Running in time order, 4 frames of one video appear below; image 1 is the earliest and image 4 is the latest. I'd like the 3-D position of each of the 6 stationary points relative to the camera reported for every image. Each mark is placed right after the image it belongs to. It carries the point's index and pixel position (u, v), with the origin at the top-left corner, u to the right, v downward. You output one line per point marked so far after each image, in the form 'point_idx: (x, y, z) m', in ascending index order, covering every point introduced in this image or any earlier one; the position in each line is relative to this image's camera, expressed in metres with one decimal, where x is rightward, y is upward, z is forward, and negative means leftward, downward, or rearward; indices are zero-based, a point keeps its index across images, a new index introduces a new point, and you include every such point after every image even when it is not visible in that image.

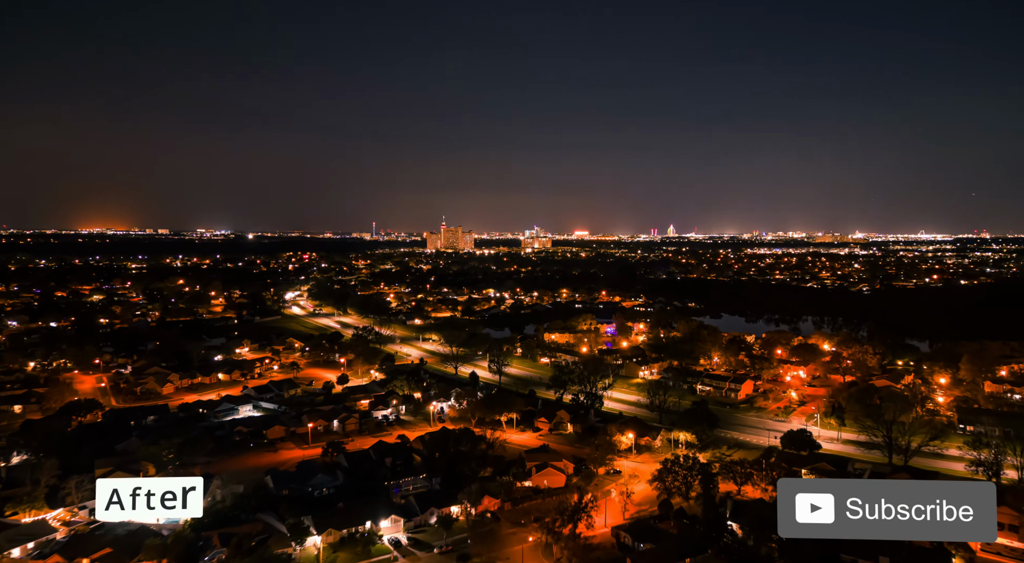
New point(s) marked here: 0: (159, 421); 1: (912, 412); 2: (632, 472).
0: (-8.8, -3.5, +17.0) m
1: (+10.2, -3.3, +17.4) m
2: (+2.5, -4.0, +14.3) m
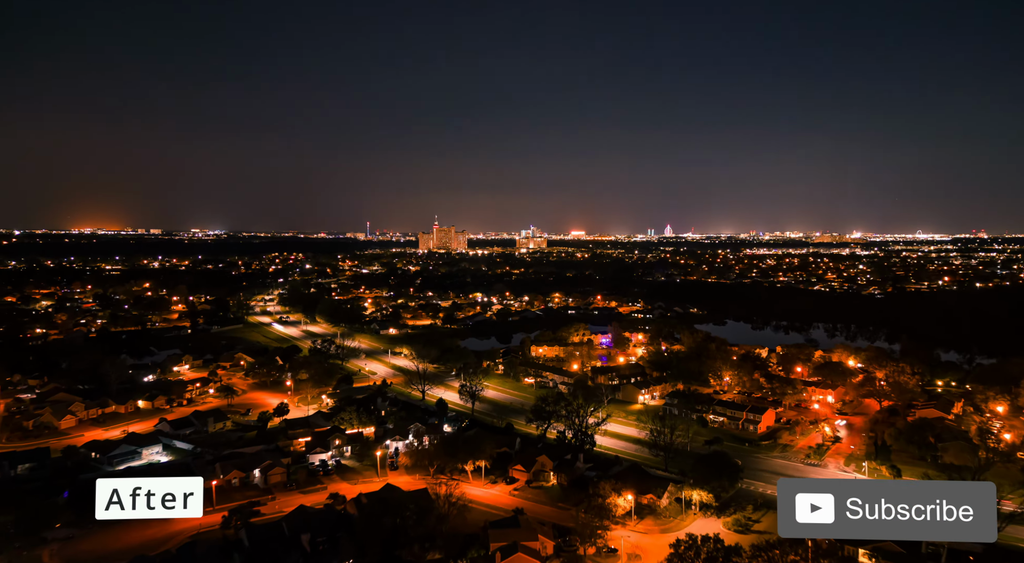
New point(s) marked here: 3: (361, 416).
0: (-9.5, -3.7, +13.4) m
1: (+9.6, -3.6, +13.9) m
2: (+1.9, -4.3, +10.8) m
3: (-3.6, -3.2, +16.5) m
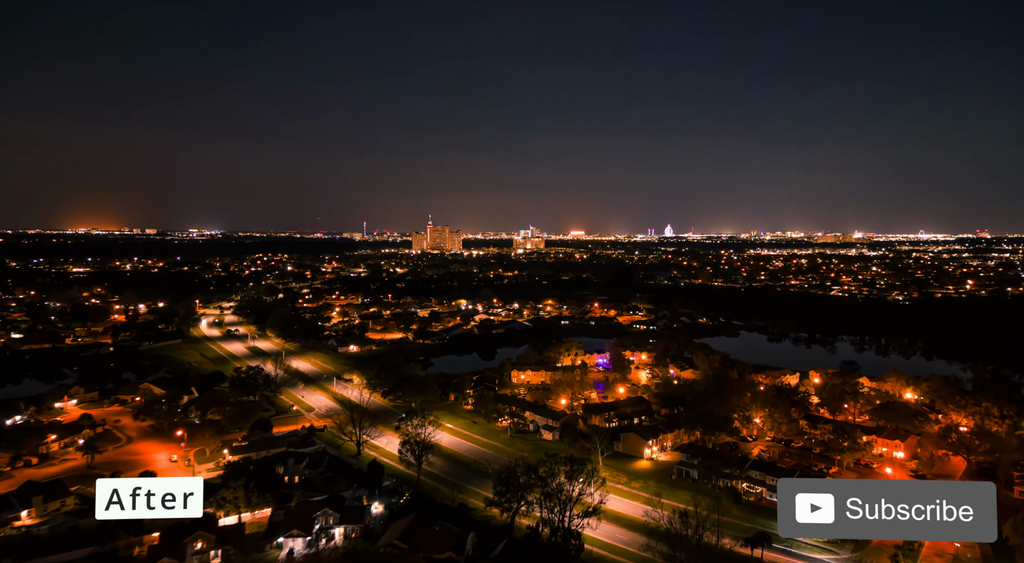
0: (-10.2, -4.1, +8.5) m
1: (+8.8, -3.9, +9.0) m
2: (+1.1, -4.6, +5.9) m
3: (-4.4, -3.6, +11.6) m
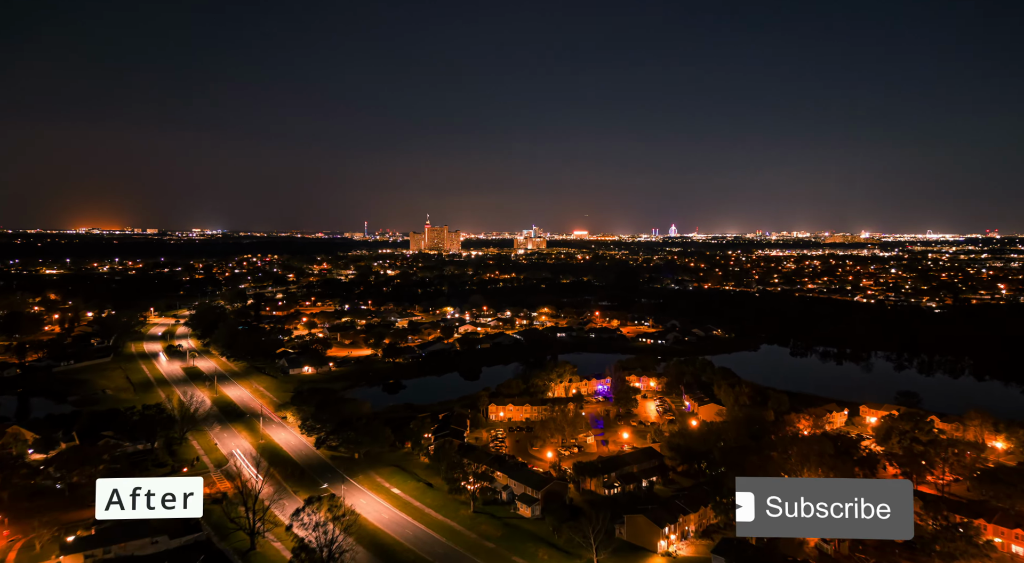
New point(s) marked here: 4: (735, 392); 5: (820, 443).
0: (-10.9, -4.4, +4.2) m
1: (+8.1, -4.3, +4.5) m
2: (+0.4, -5.0, +1.4) m
3: (-5.1, -3.9, +7.1) m
4: (+5.9, -2.8, +18.0) m
5: (+6.1, -3.3, +13.5) m
